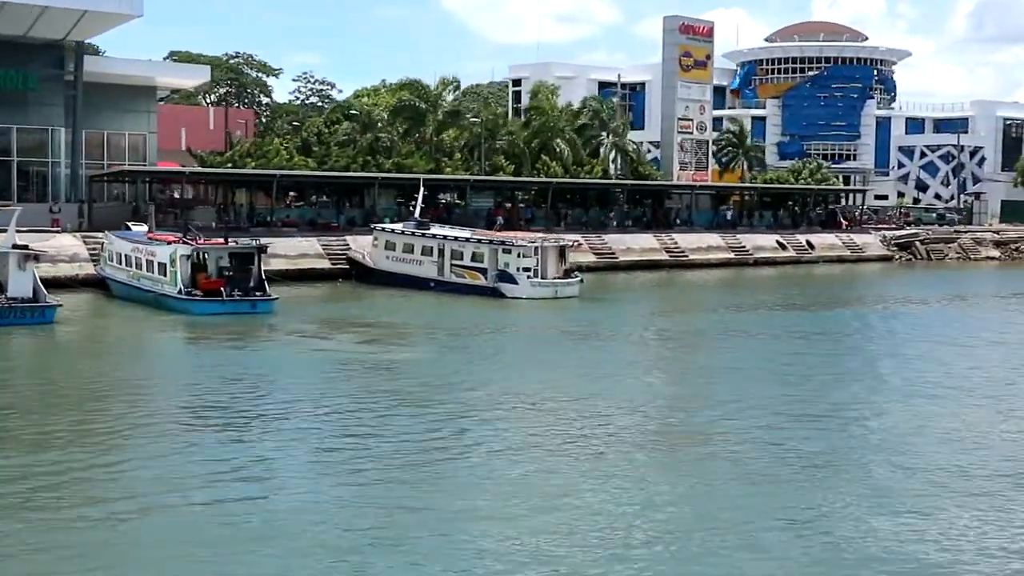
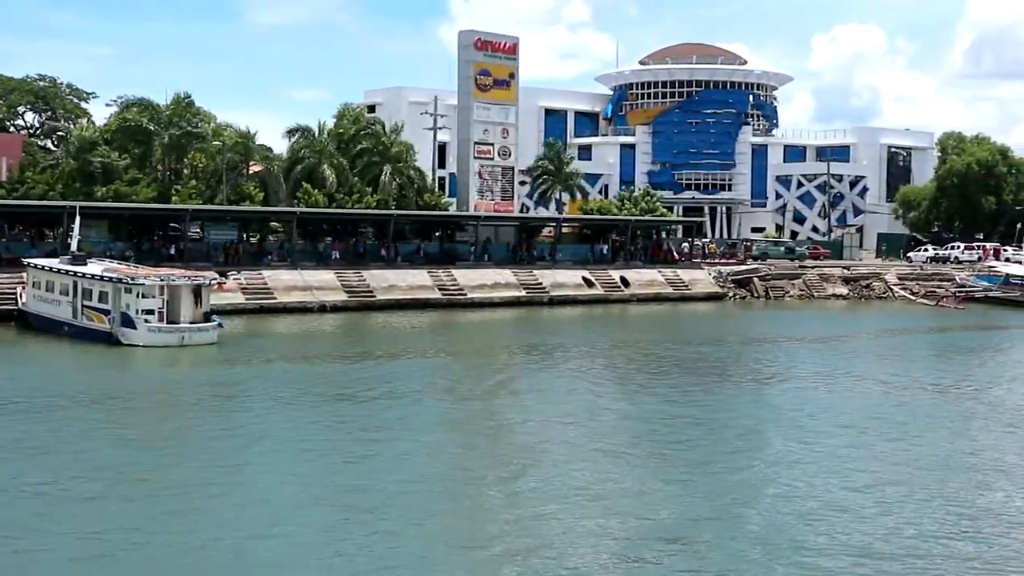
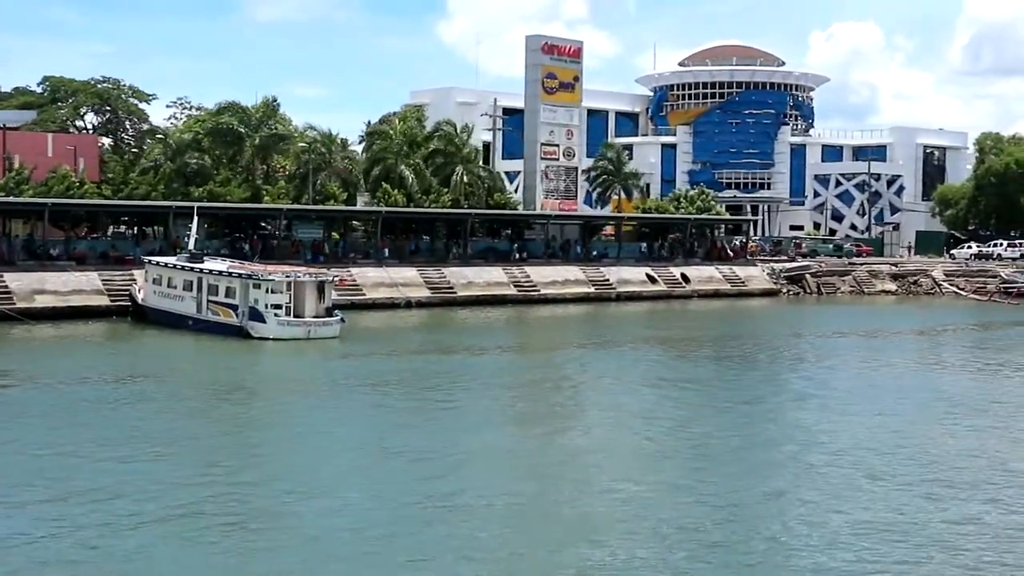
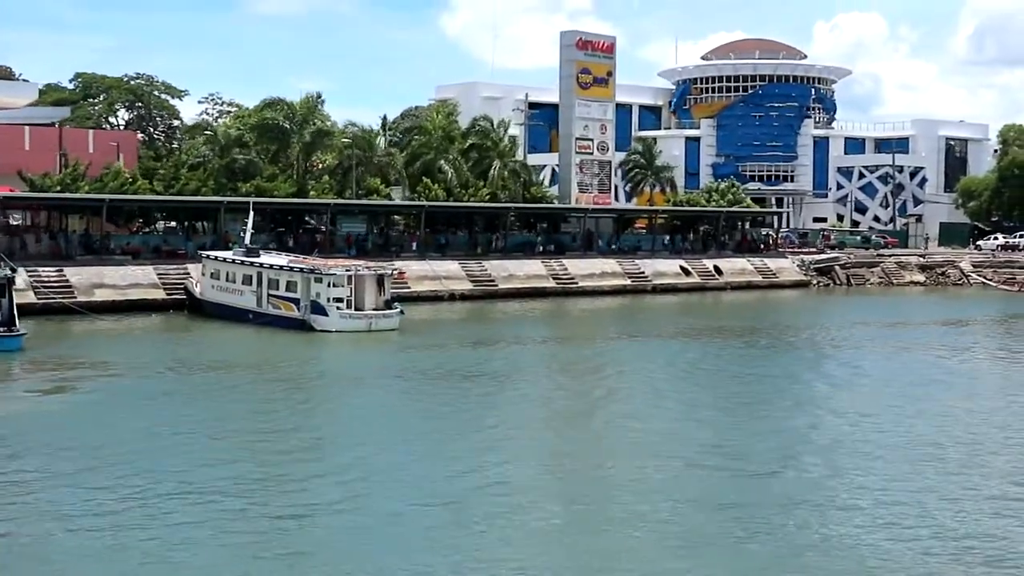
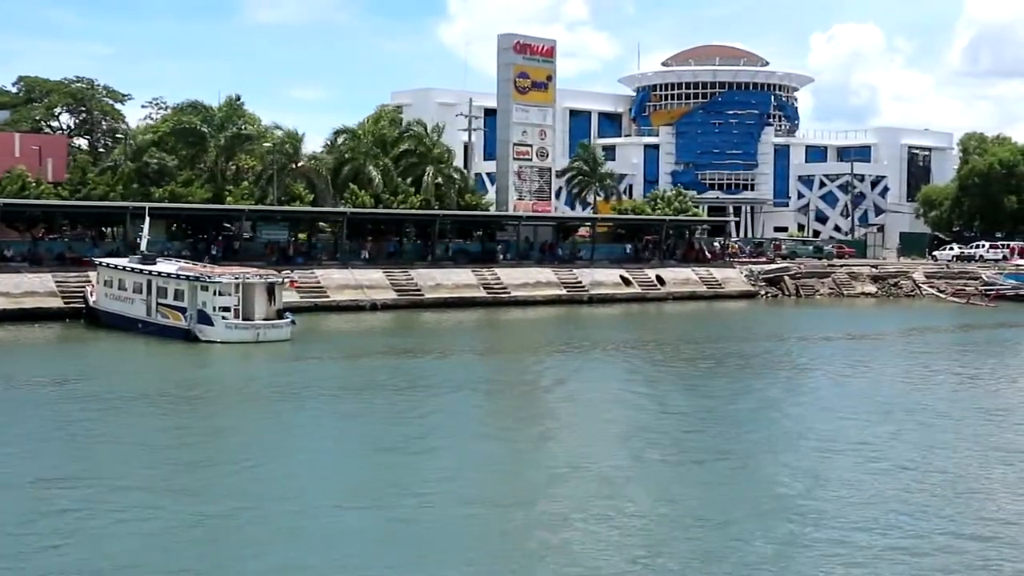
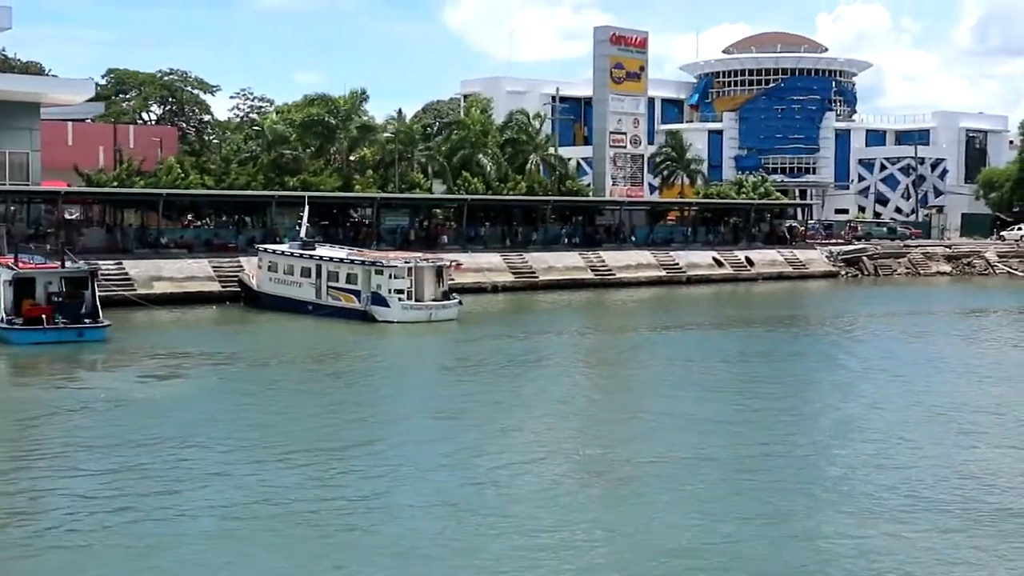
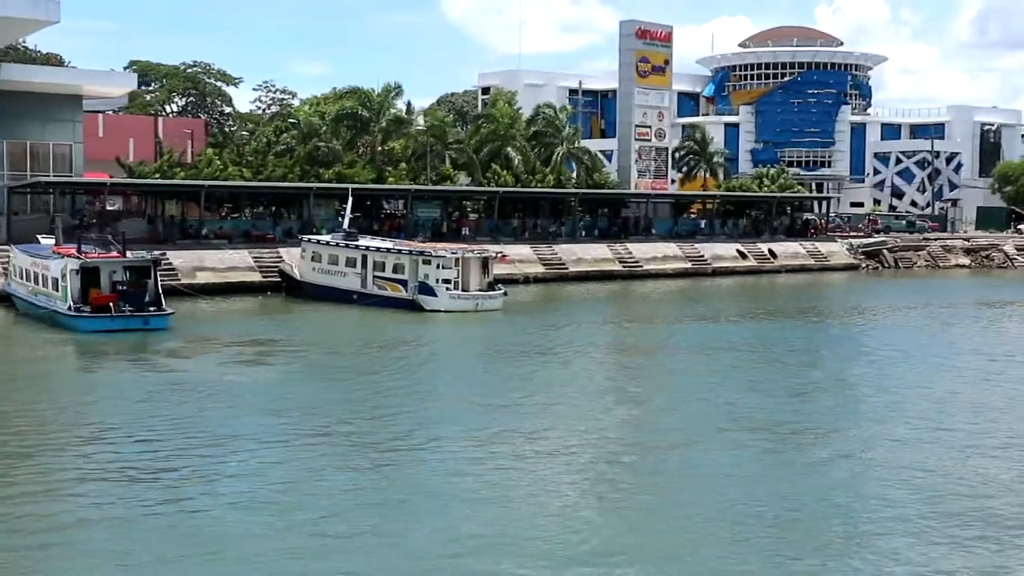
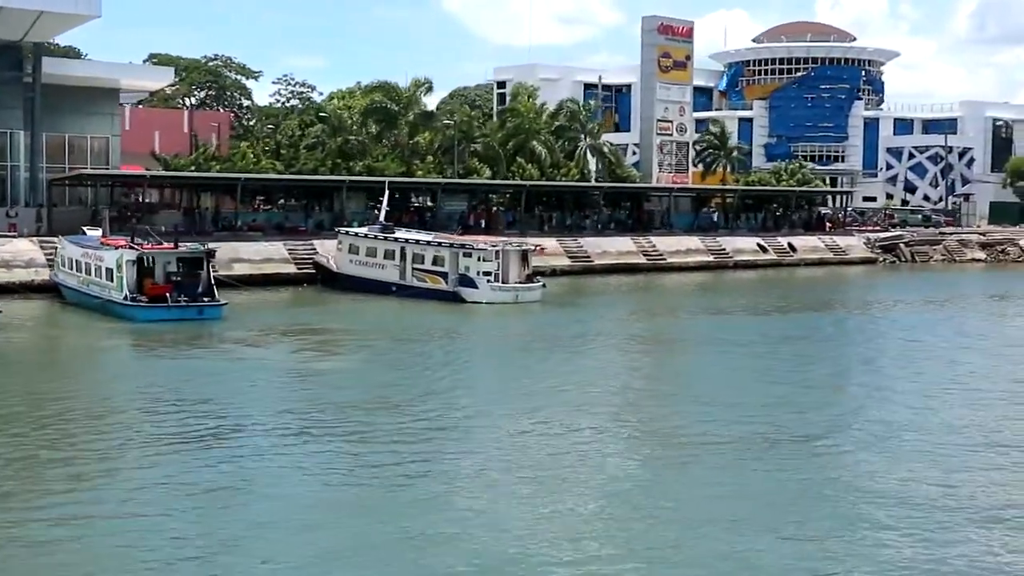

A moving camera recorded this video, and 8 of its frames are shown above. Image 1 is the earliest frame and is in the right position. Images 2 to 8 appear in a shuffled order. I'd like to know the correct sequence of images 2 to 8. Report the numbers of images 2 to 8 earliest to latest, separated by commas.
8, 7, 6, 4, 3, 5, 2
